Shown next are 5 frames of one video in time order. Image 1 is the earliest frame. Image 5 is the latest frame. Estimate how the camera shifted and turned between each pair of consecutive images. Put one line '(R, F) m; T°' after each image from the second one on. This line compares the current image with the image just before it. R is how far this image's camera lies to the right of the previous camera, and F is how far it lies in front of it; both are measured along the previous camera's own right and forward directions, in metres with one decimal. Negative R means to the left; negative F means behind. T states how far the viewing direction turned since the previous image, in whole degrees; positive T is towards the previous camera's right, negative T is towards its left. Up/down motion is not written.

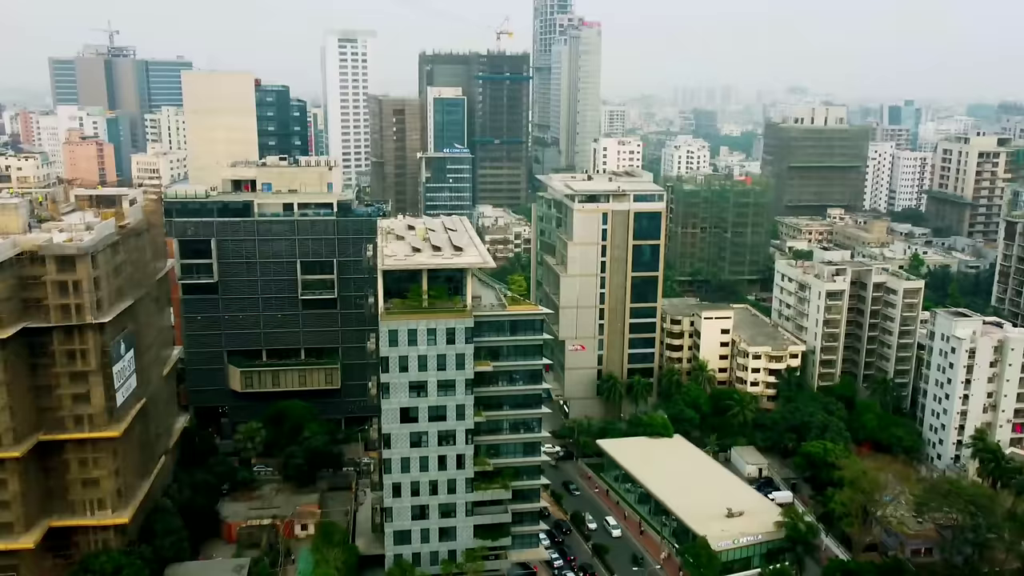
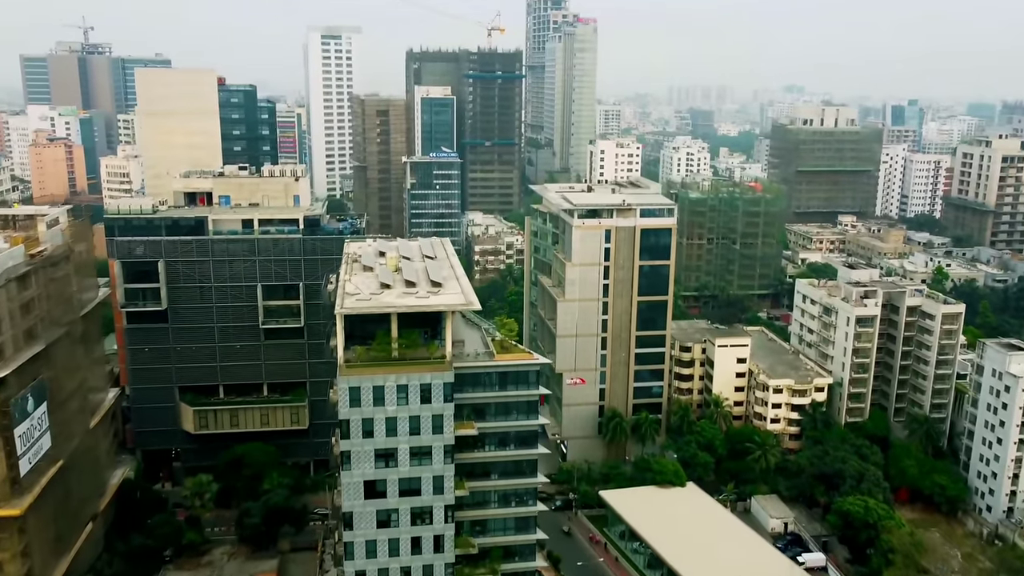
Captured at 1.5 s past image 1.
(+0.1, +5.7) m; 0°
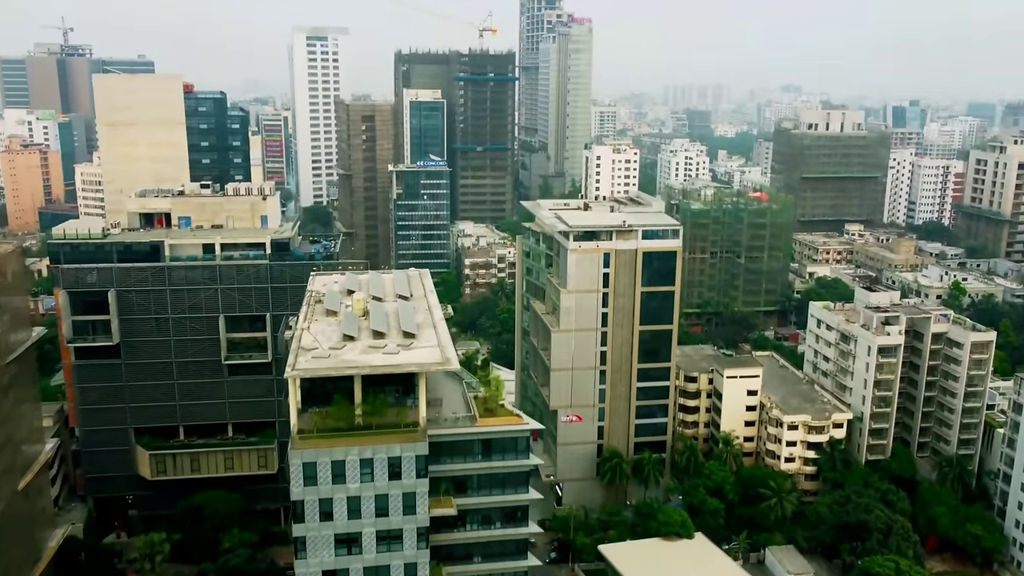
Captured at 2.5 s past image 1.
(+0.2, +3.9) m; 0°
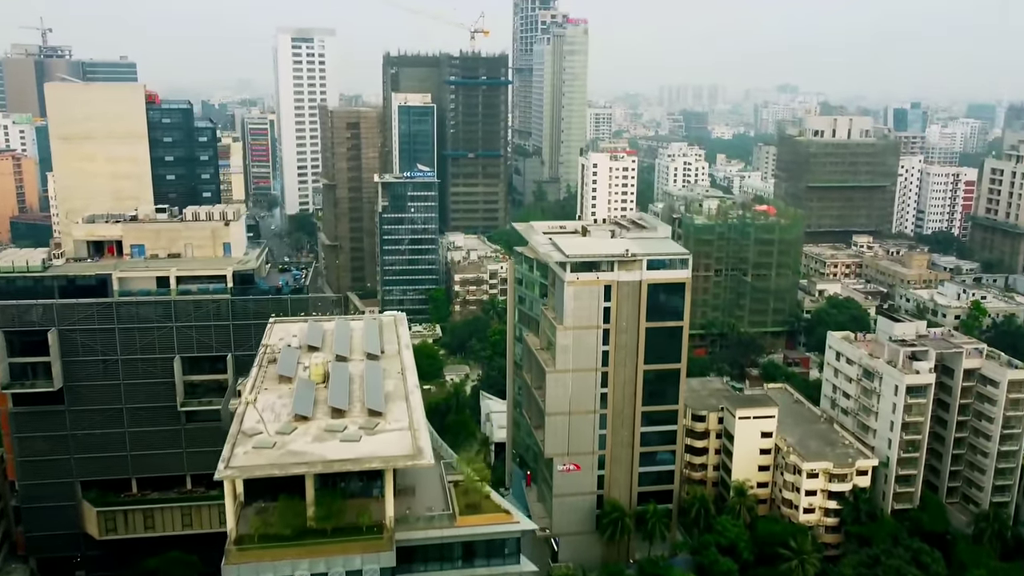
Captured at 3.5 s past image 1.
(+0.1, +4.0) m; 0°
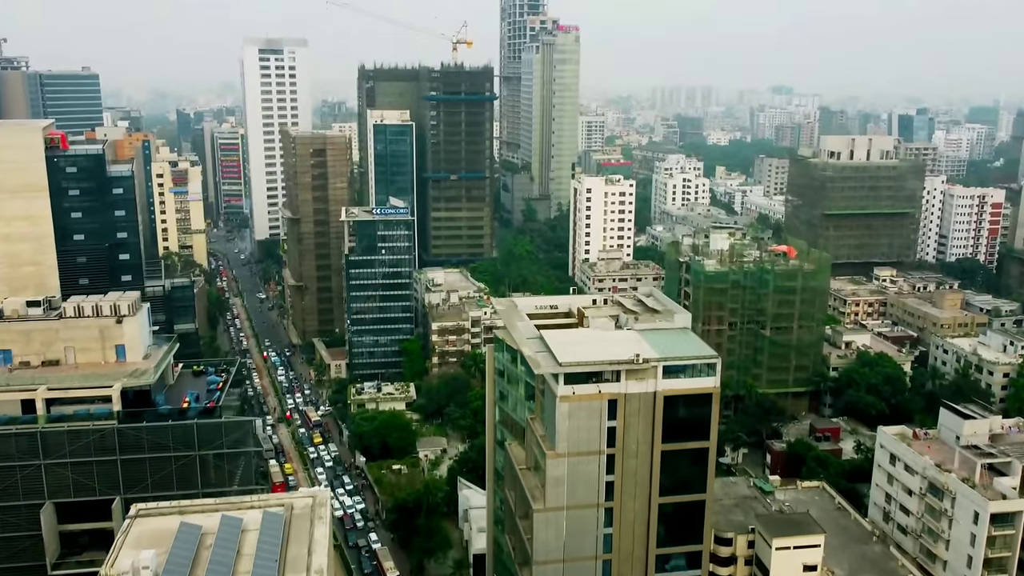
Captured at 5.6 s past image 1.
(+0.4, +8.1) m; 0°
